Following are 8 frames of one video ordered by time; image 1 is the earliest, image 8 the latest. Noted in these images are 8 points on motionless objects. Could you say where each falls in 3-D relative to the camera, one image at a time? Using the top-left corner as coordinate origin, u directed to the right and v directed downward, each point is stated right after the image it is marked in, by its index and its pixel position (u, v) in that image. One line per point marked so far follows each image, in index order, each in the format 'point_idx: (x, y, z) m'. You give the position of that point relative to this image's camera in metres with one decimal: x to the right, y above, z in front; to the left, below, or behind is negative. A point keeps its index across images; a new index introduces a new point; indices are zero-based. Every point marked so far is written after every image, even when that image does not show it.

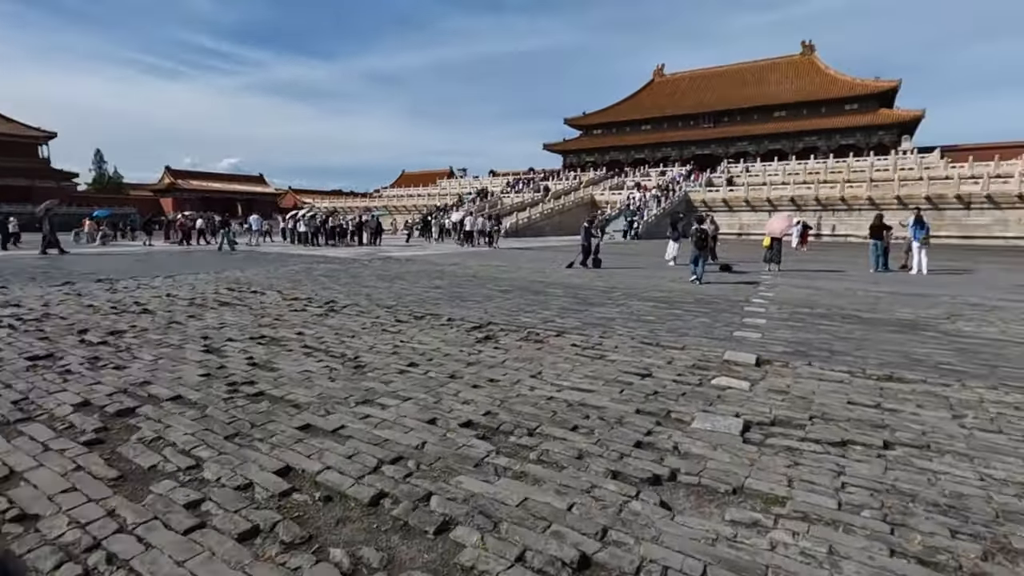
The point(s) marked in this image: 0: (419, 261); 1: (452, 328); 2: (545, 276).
0: (-3.2, +0.9, +18.5) m
1: (-0.8, -0.5, +7.2) m
2: (+0.8, +0.3, +13.1) m
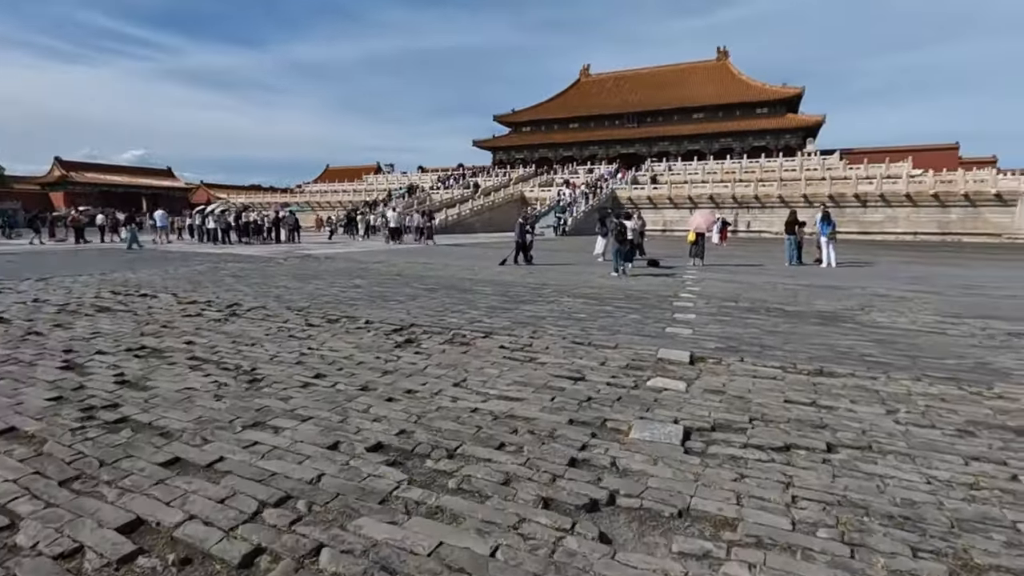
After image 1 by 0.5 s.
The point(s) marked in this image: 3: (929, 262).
0: (-5.6, +1.0, +17.5) m
1: (-1.7, -0.5, +6.5) m
2: (-0.9, +0.3, +12.6) m
3: (+15.4, +1.0, +19.8) m
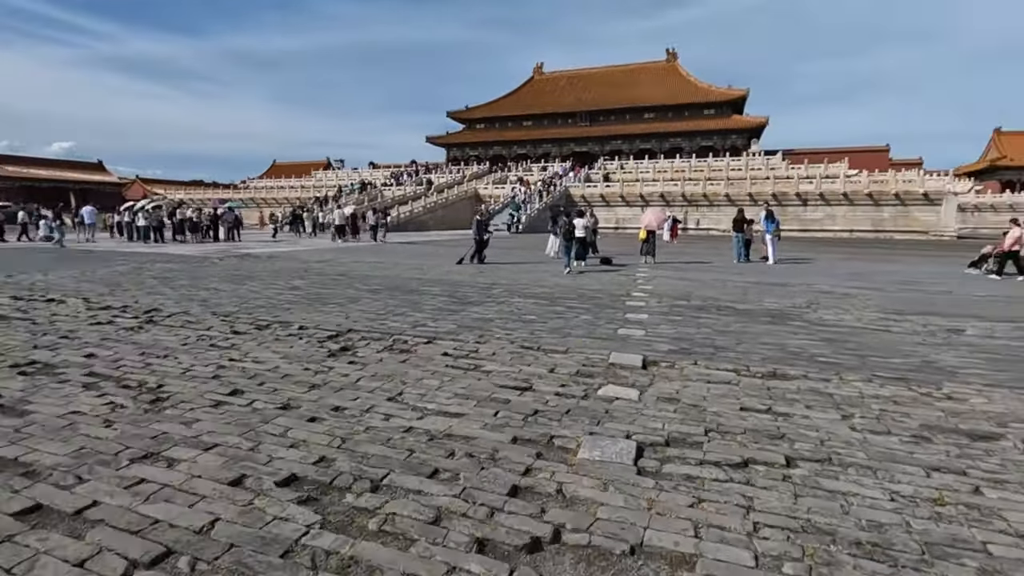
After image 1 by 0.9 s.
0: (-7.1, +0.9, +16.6) m
1: (-2.3, -0.6, +6.0) m
2: (-2.0, +0.3, +12.1) m
3: (+13.6, +1.1, +20.6) m
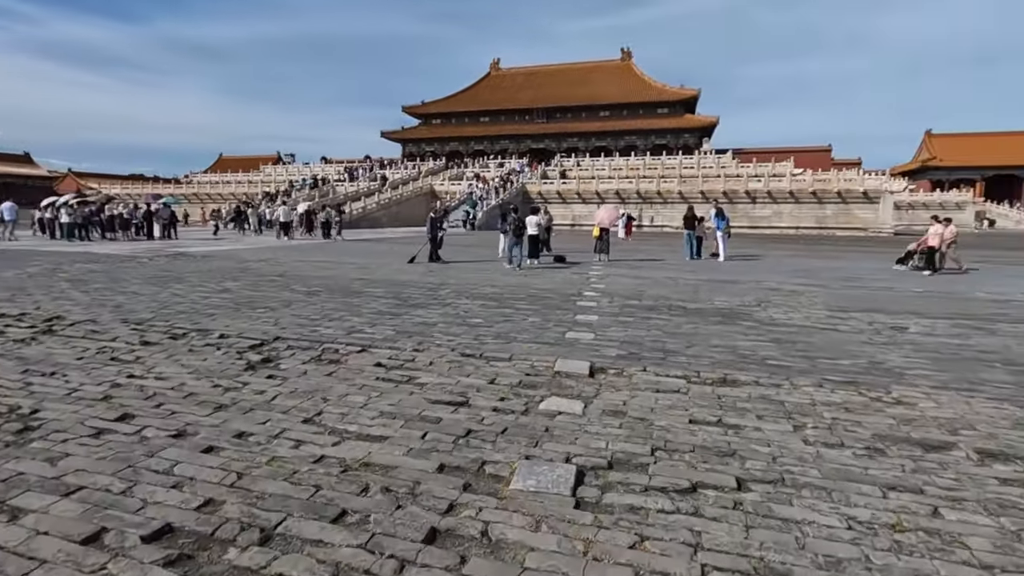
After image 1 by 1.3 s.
0: (-8.5, +0.9, +15.6) m
1: (-3.0, -0.6, +5.4) m
2: (-3.1, +0.3, +11.5) m
3: (+11.8, +1.3, +21.2) m
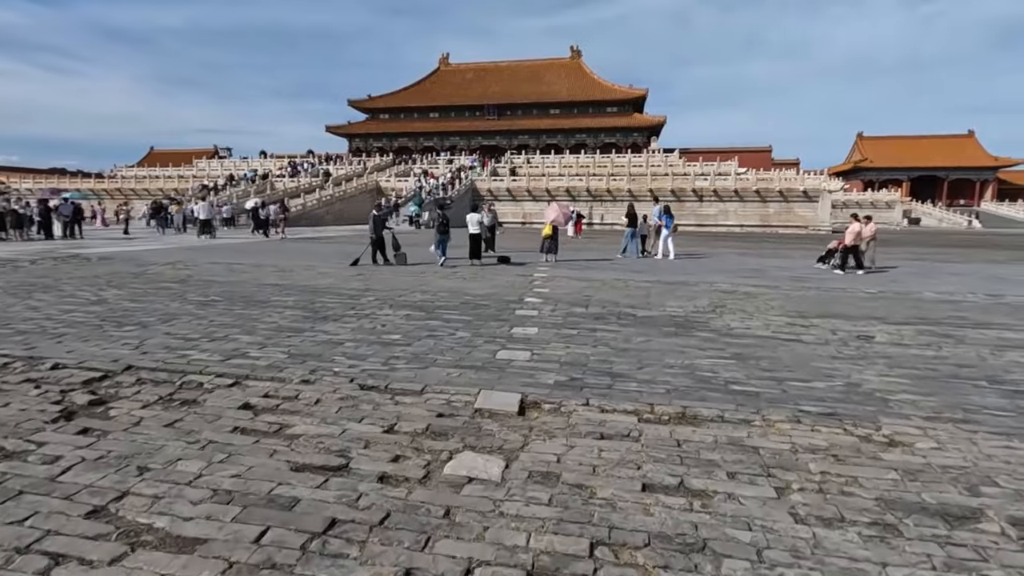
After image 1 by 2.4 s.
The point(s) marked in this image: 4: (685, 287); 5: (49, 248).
0: (-10.1, +0.7, +13.8) m
1: (-3.6, -0.8, +4.1) m
2: (-4.3, +0.2, +10.2) m
3: (+9.7, +1.4, +21.1) m
4: (+3.2, 0.0, +10.0) m
5: (-14.2, +1.2, +16.5) m
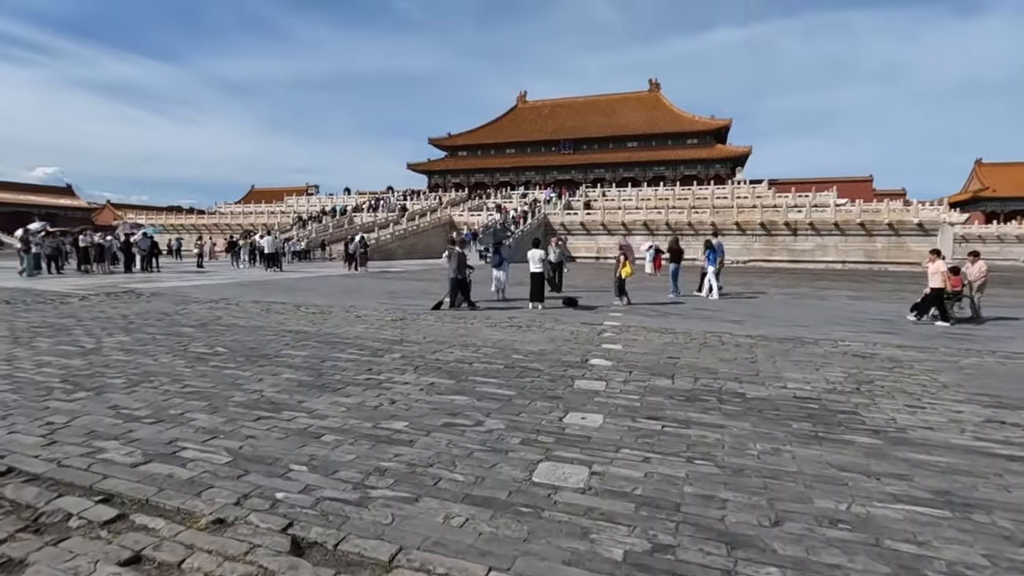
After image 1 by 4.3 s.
0: (-8.5, -0.2, +13.3) m
1: (-3.5, -1.2, +2.8) m
2: (-3.3, -0.6, +8.9) m
3: (+12.1, -0.3, +17.9) m
4: (+4.2, -0.9, +7.7) m
5: (-12.2, +0.2, +16.5) m
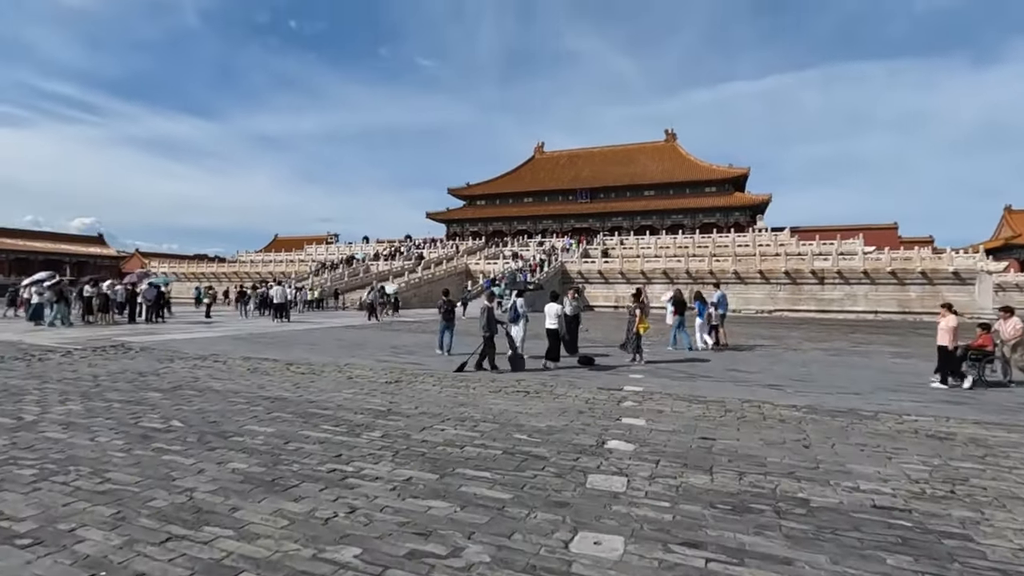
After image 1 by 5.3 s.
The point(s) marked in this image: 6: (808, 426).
0: (-8.2, -1.5, +12.5) m
1: (-3.6, -1.5, +1.8) m
2: (-3.2, -1.5, +7.9) m
3: (+12.5, -2.0, +16.3) m
4: (+4.2, -1.6, +6.4) m
5: (-11.9, -1.4, +15.9) m
6: (+3.7, -1.6, +6.4) m
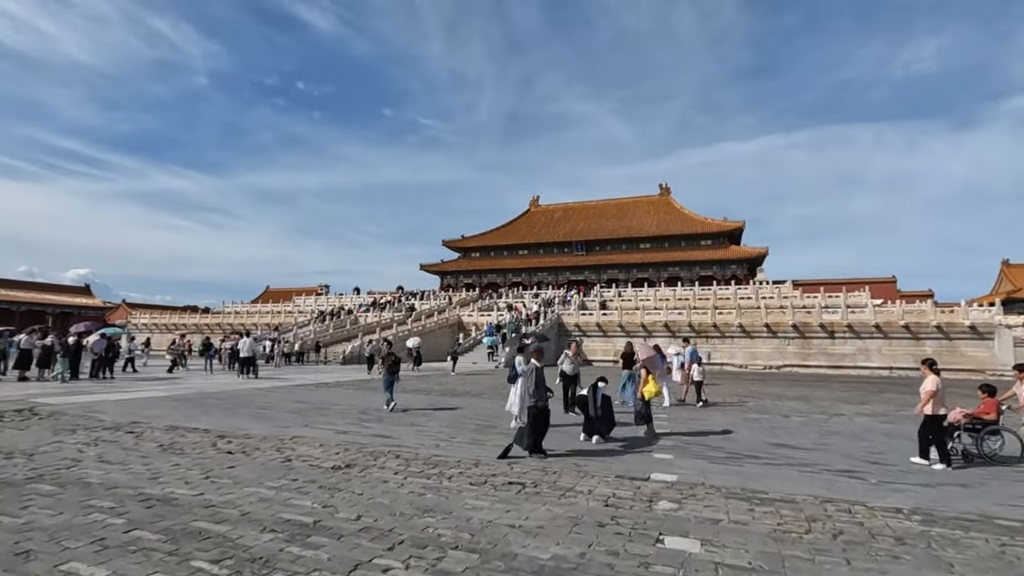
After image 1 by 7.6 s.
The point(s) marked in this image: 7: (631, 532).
0: (-8.4, -2.5, +10.2) m
1: (-3.6, -1.5, -0.4) m
2: (-3.3, -2.0, +5.7) m
3: (+12.3, -3.4, +14.2) m
4: (+4.1, -2.1, +4.3) m
5: (-12.1, -2.7, +13.6) m
6: (+3.6, -2.1, +4.2) m
7: (+1.1, -2.0, +4.5) m
